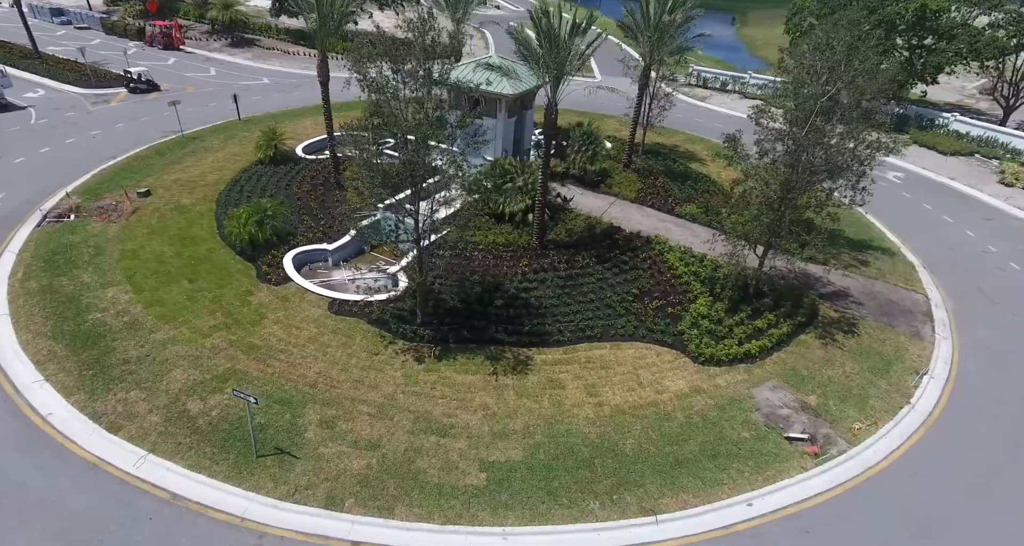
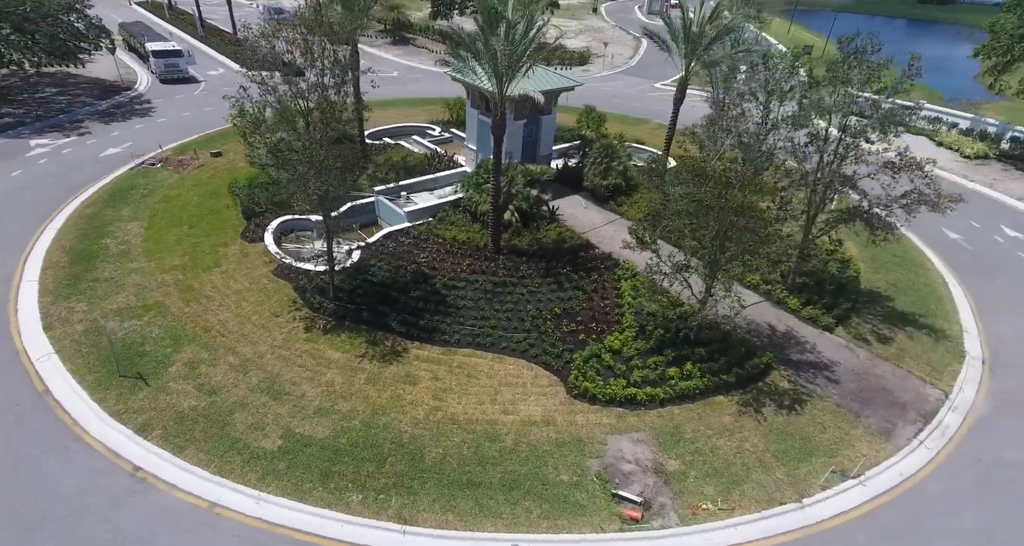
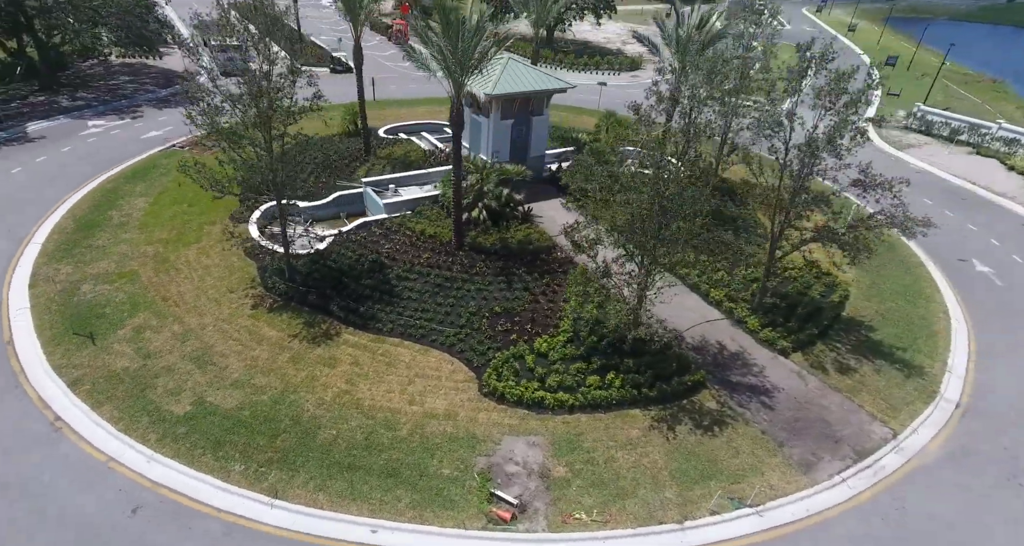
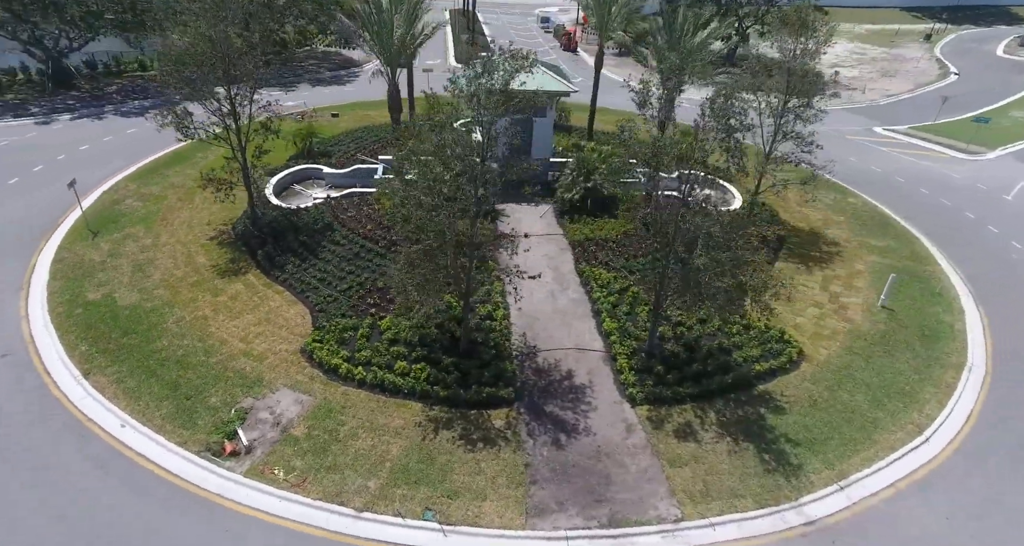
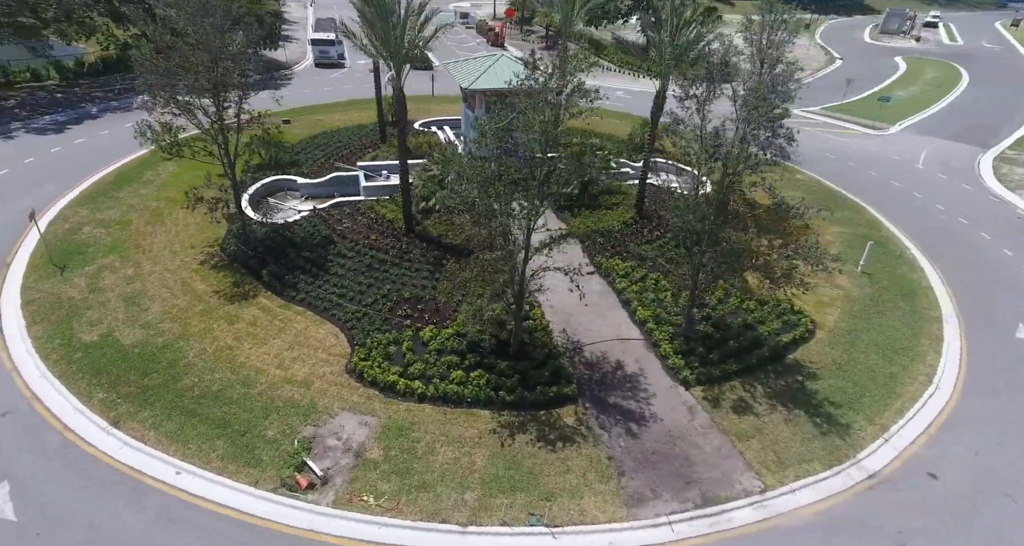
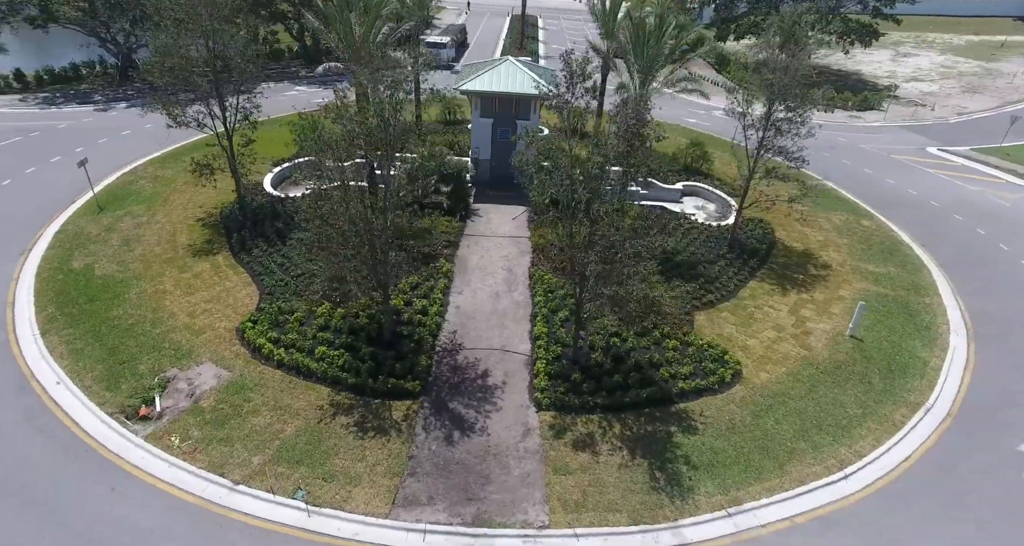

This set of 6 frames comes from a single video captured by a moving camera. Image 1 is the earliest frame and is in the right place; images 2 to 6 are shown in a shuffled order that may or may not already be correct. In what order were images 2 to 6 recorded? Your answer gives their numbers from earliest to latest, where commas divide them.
2, 3, 5, 4, 6
